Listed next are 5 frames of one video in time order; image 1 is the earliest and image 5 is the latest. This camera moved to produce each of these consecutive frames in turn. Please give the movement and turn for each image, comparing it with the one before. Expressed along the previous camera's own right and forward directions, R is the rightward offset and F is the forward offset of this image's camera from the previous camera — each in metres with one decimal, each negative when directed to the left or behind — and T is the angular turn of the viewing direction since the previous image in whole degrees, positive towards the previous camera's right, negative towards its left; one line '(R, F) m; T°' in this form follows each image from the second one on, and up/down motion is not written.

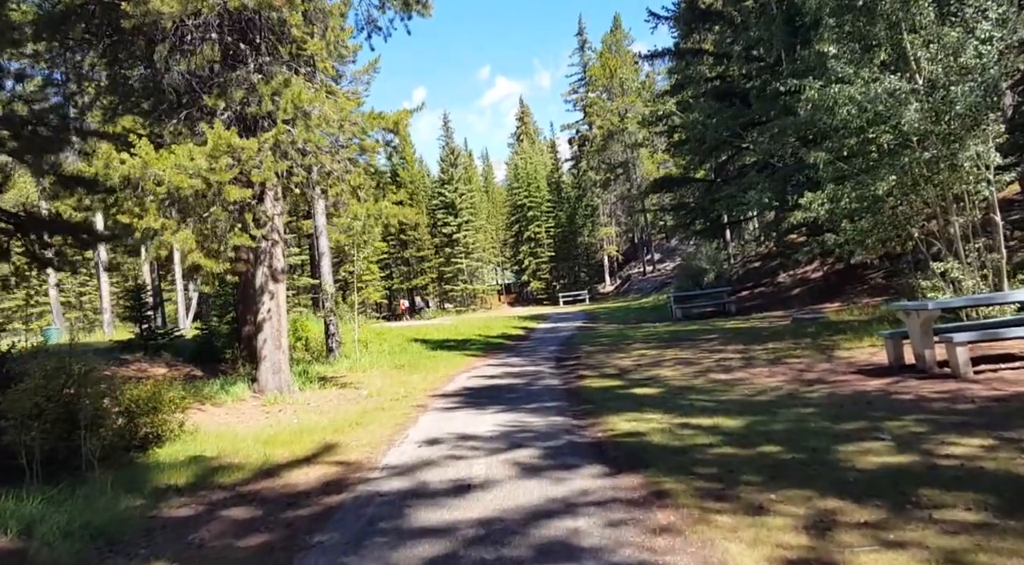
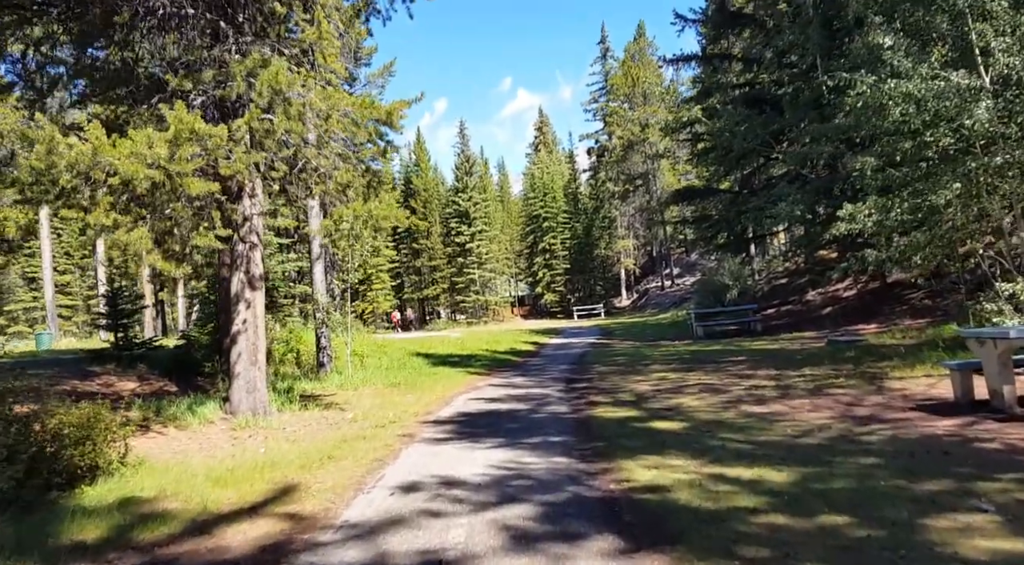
(+0.2, +1.2) m; -1°
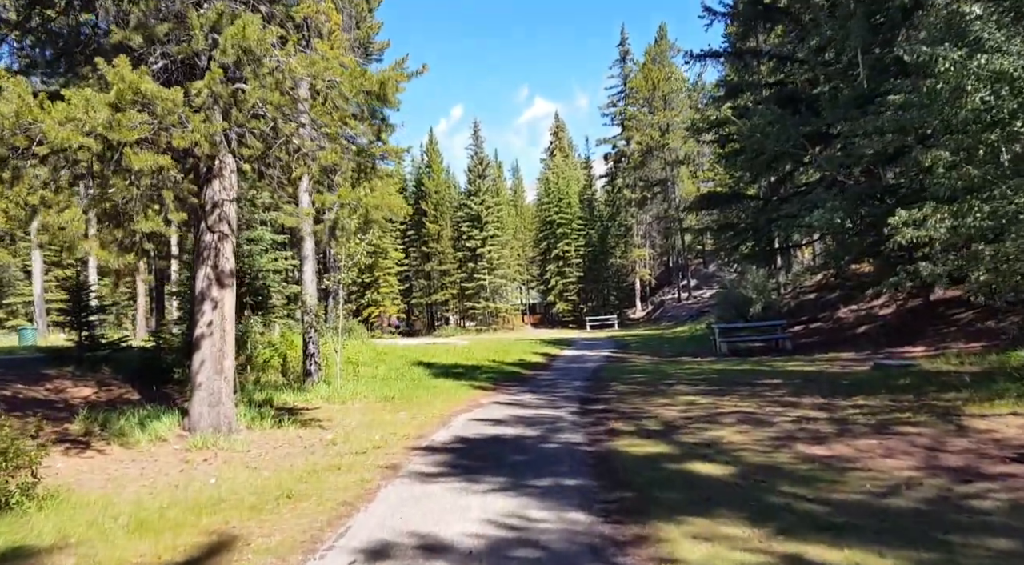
(0.0, +1.5) m; -1°
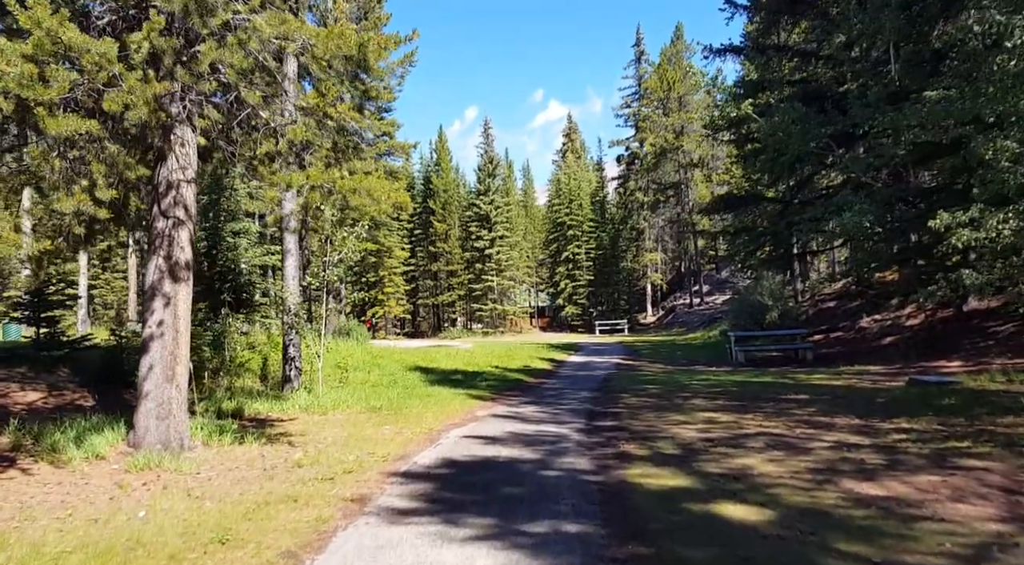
(+0.1, +1.1) m; -1°
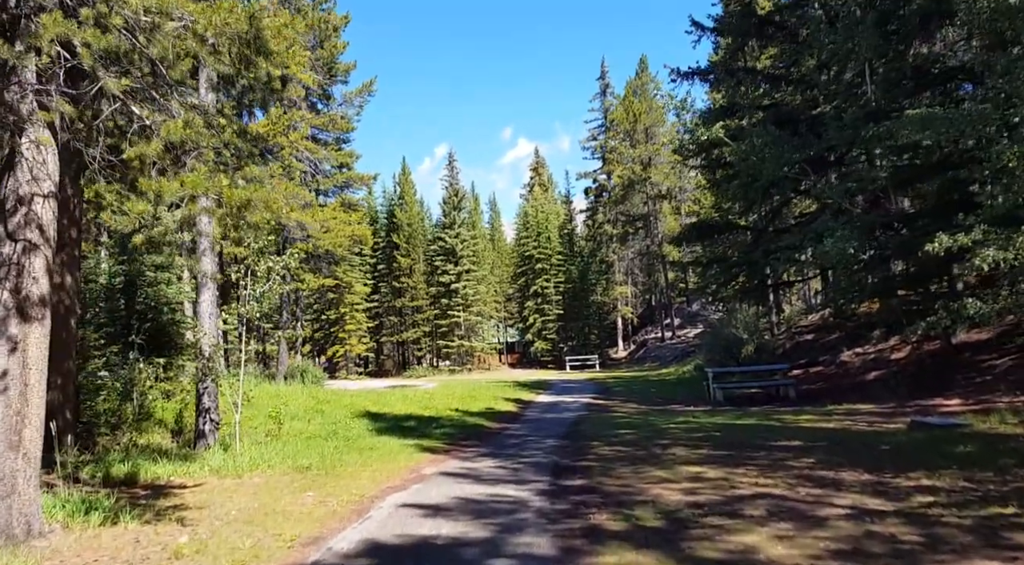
(+0.3, +1.4) m; +3°
